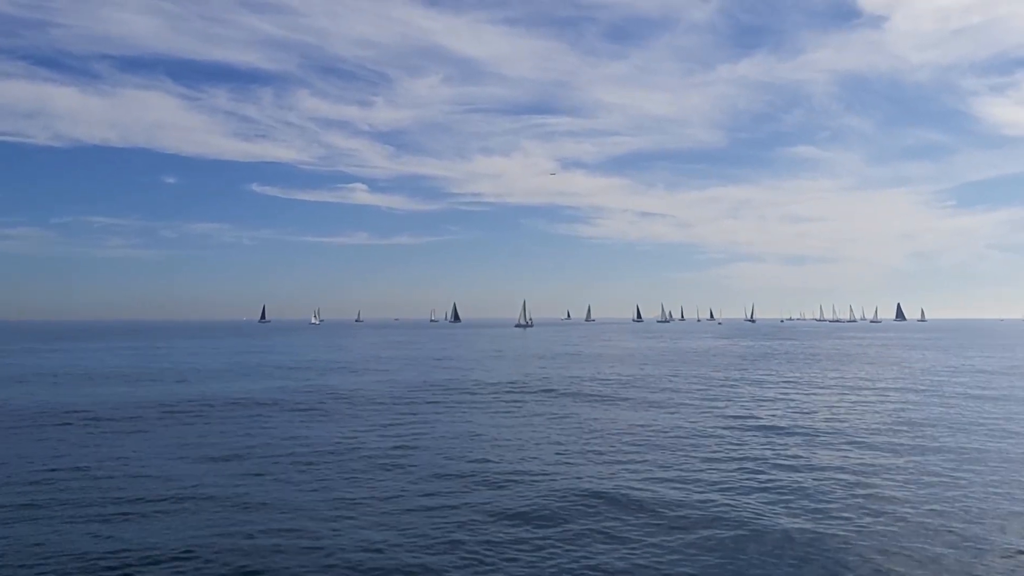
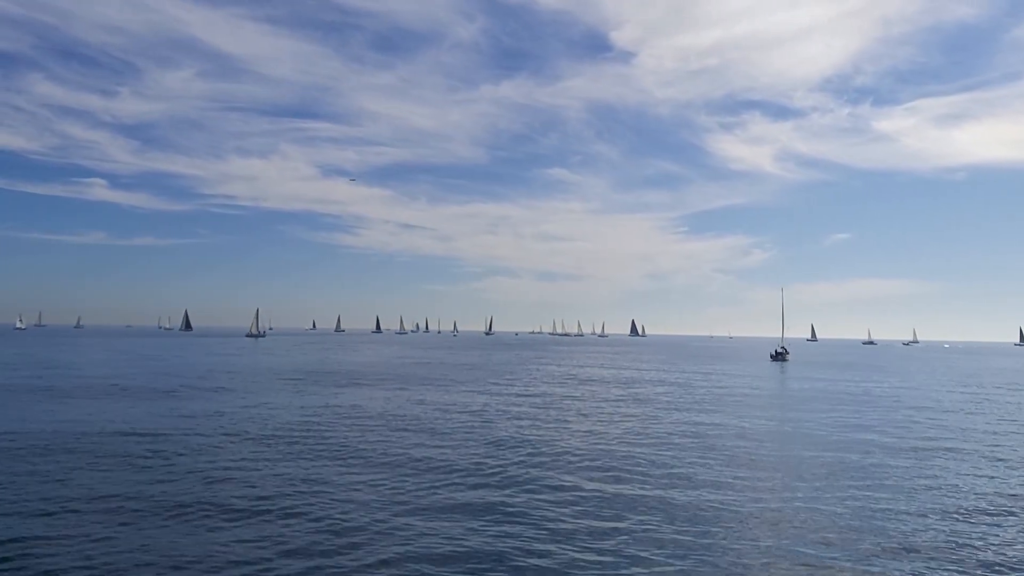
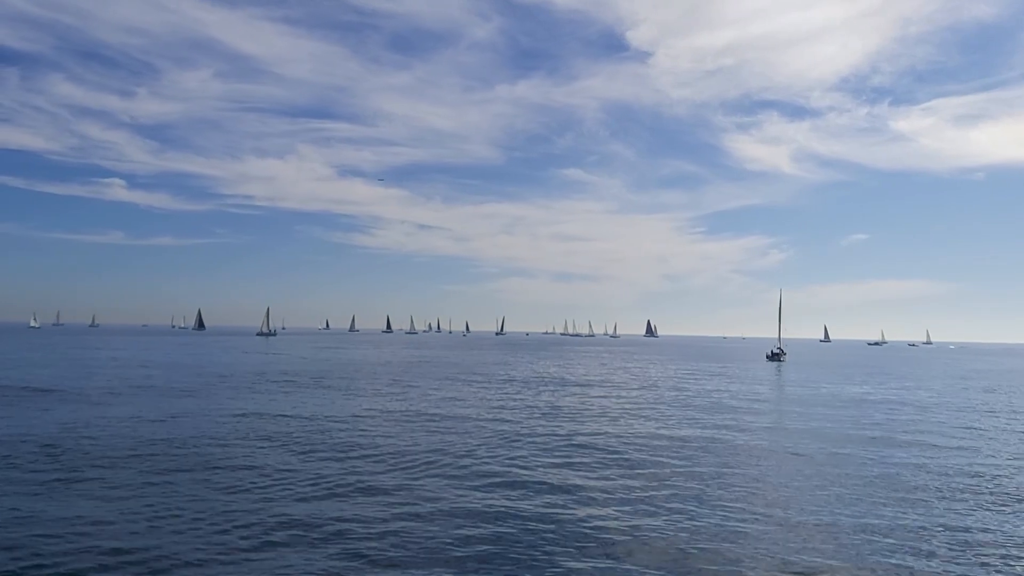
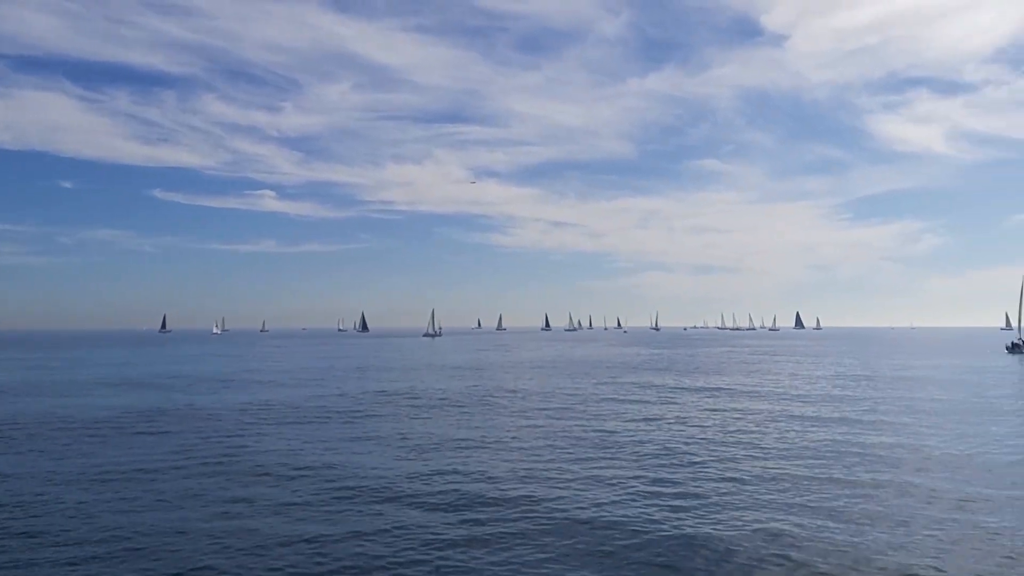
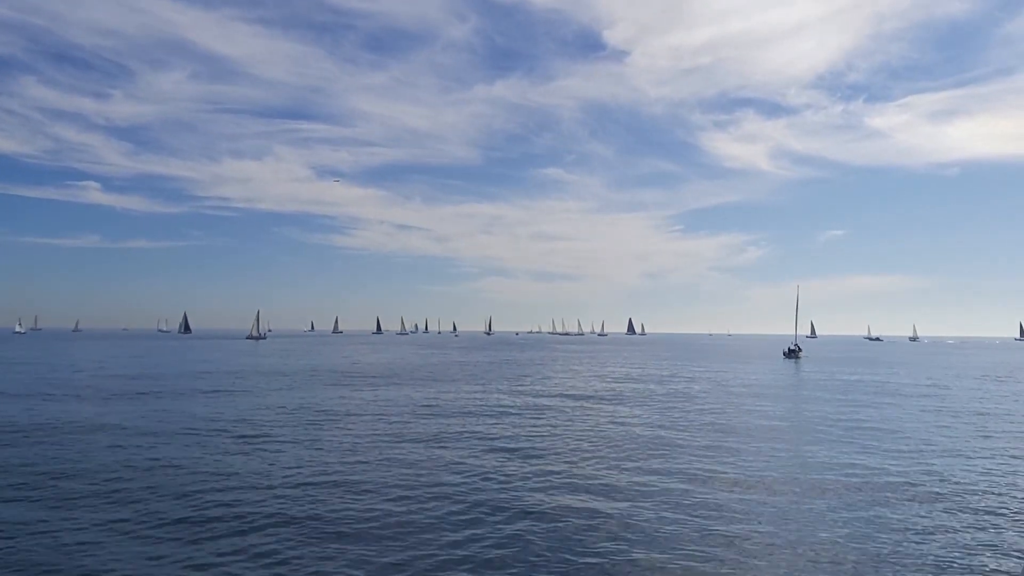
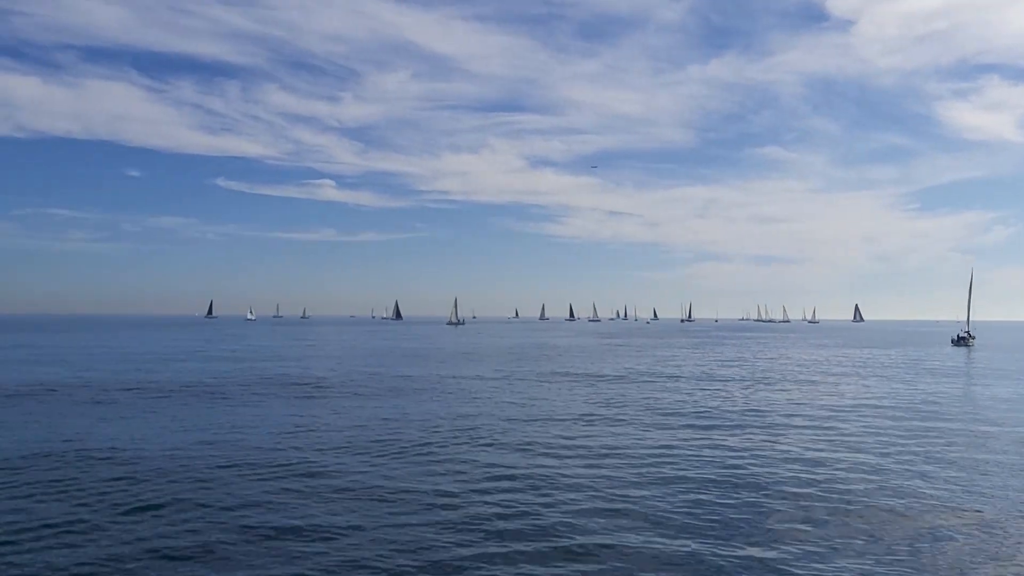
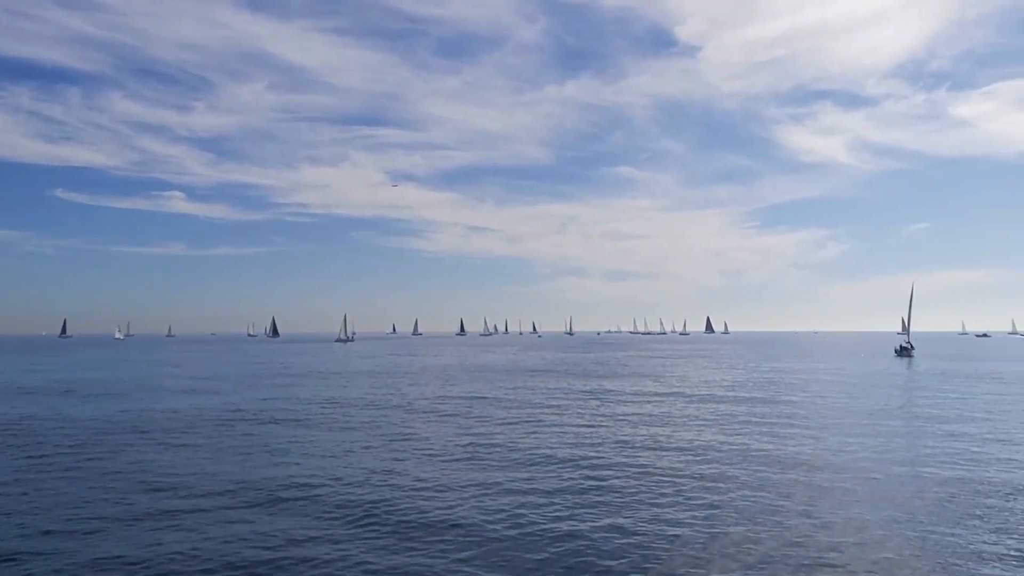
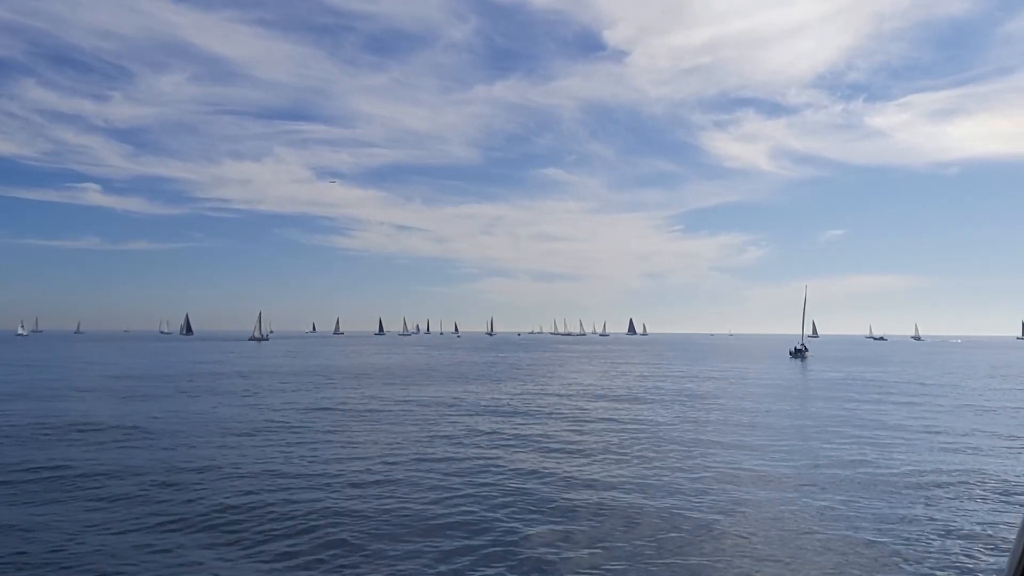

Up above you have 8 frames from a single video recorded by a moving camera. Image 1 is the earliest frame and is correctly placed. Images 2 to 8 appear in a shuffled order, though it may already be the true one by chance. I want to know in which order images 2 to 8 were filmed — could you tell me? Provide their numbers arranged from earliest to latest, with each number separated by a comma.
4, 7, 8, 5, 2, 3, 6
